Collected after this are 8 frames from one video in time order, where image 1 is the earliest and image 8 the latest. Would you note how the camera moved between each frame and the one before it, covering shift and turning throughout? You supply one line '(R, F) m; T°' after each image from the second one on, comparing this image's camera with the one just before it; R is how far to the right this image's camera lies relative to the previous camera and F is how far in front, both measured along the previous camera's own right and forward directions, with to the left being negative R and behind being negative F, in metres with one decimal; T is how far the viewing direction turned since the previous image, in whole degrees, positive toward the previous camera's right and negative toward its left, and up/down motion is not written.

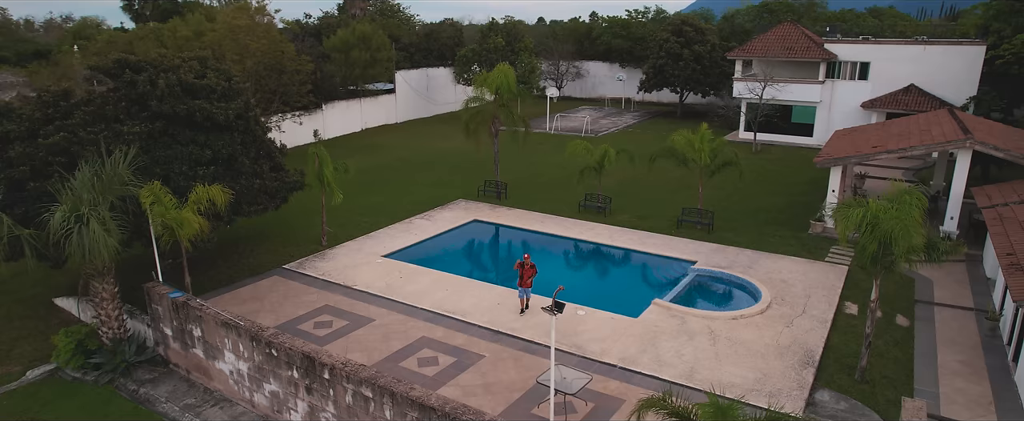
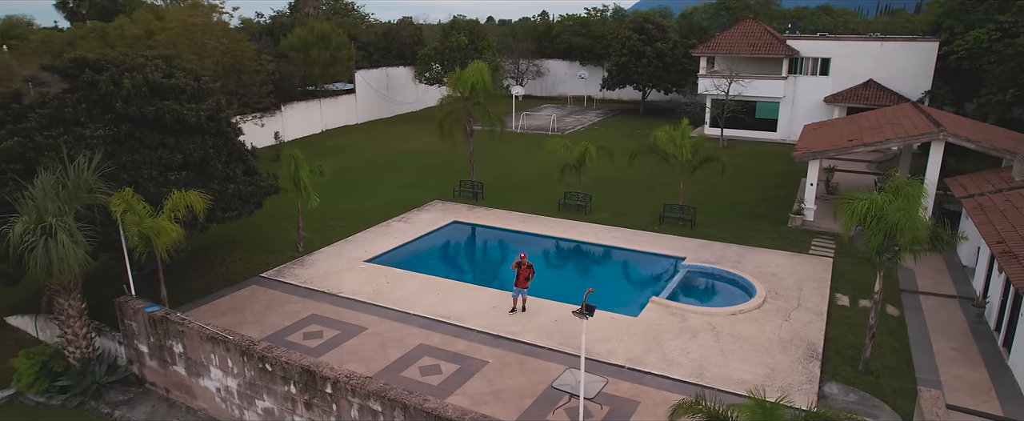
(-0.9, +0.4) m; +4°
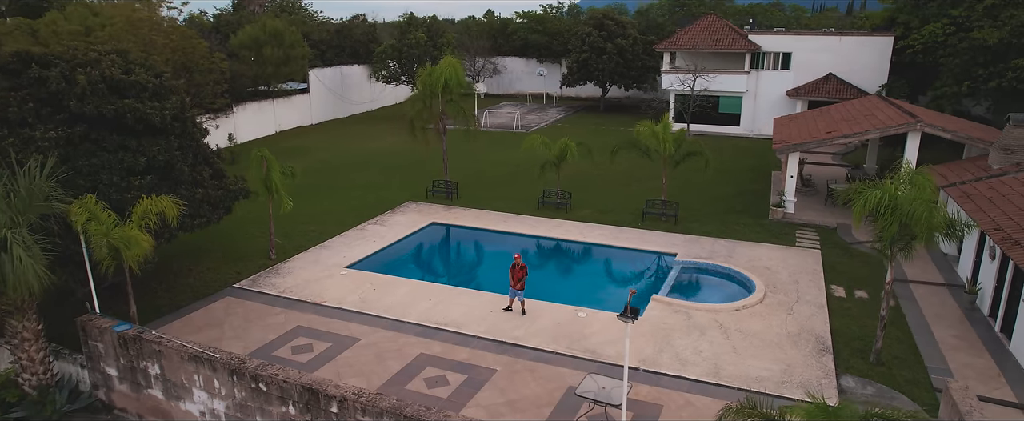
(-1.0, +0.7) m; +5°
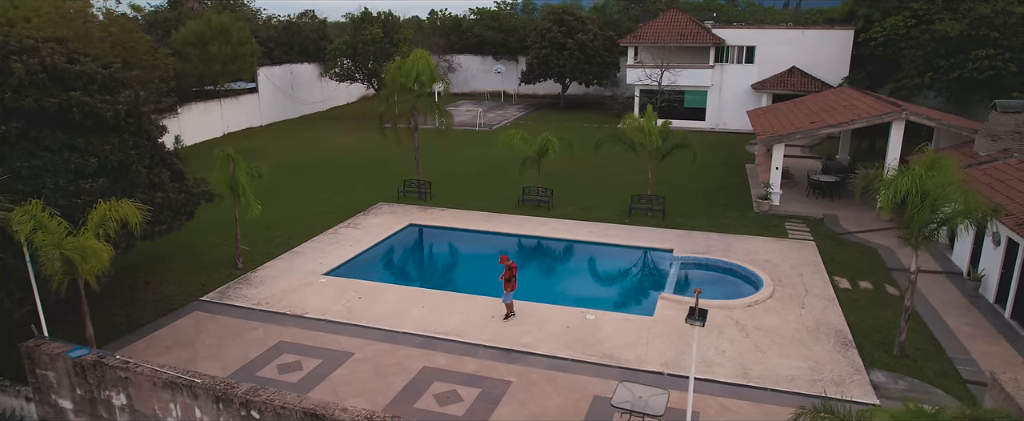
(-1.1, +1.0) m; +5°
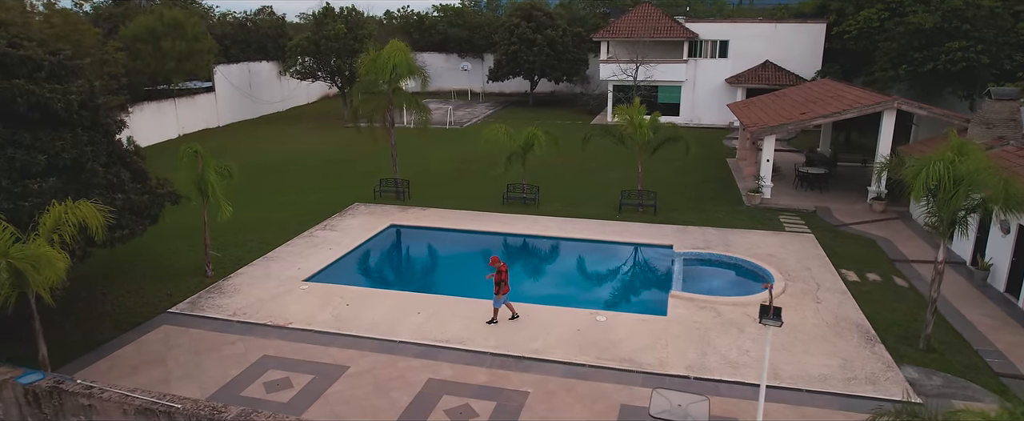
(-0.8, +1.0) m; +4°
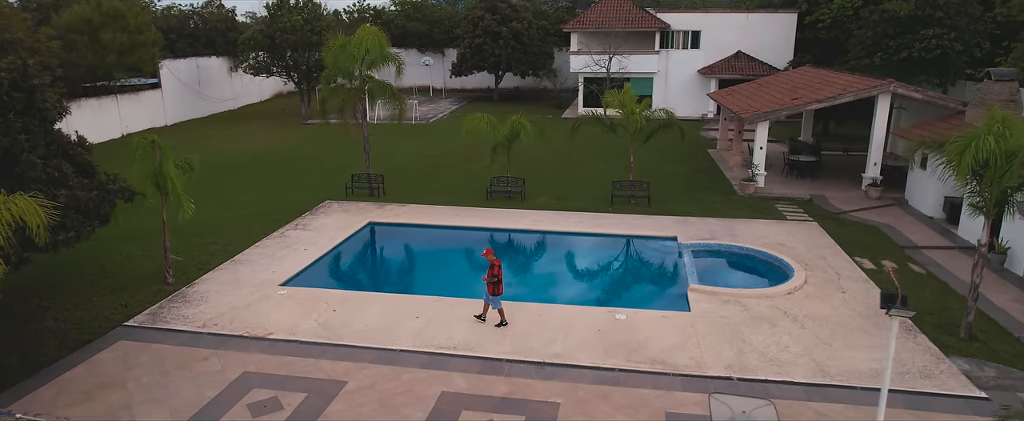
(-0.9, +1.2) m; +4°
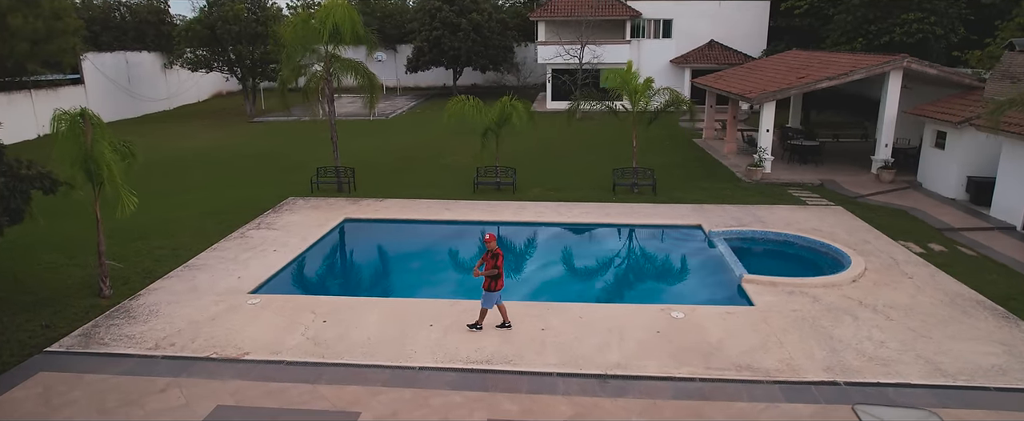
(-1.2, +2.0) m; +5°
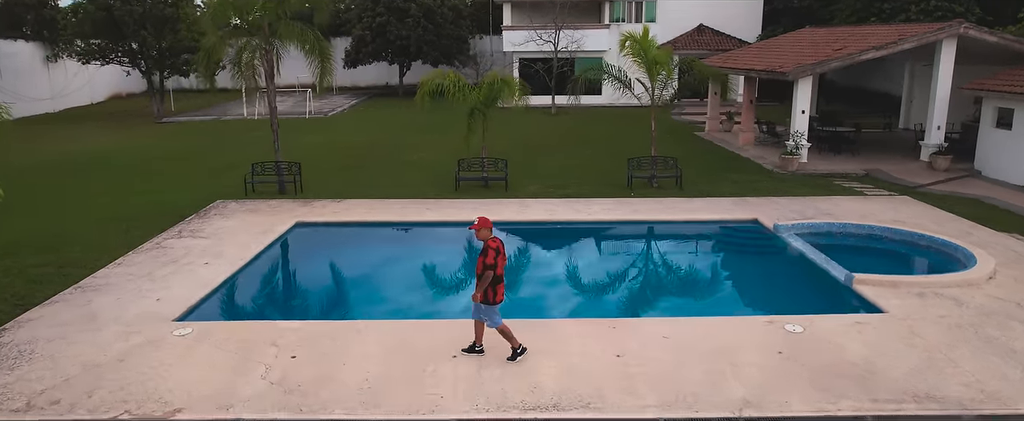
(-0.8, +2.5) m; +3°
